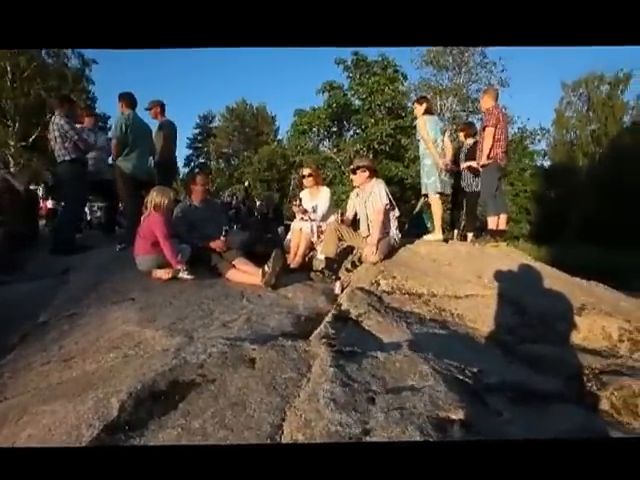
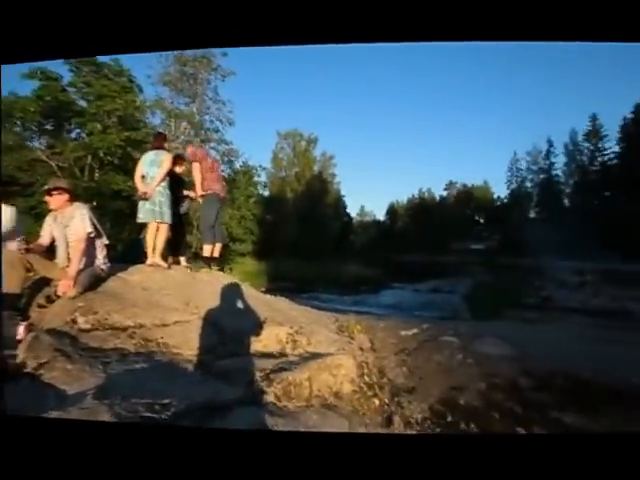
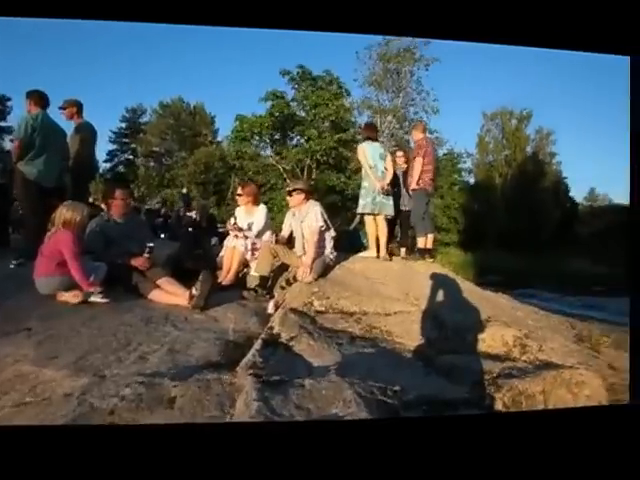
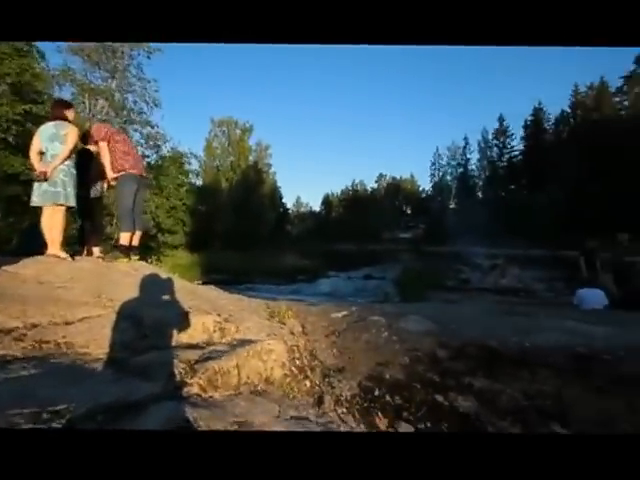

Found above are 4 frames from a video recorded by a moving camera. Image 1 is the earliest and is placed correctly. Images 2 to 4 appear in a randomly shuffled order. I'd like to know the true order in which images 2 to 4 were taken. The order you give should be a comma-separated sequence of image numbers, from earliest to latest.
3, 2, 4
